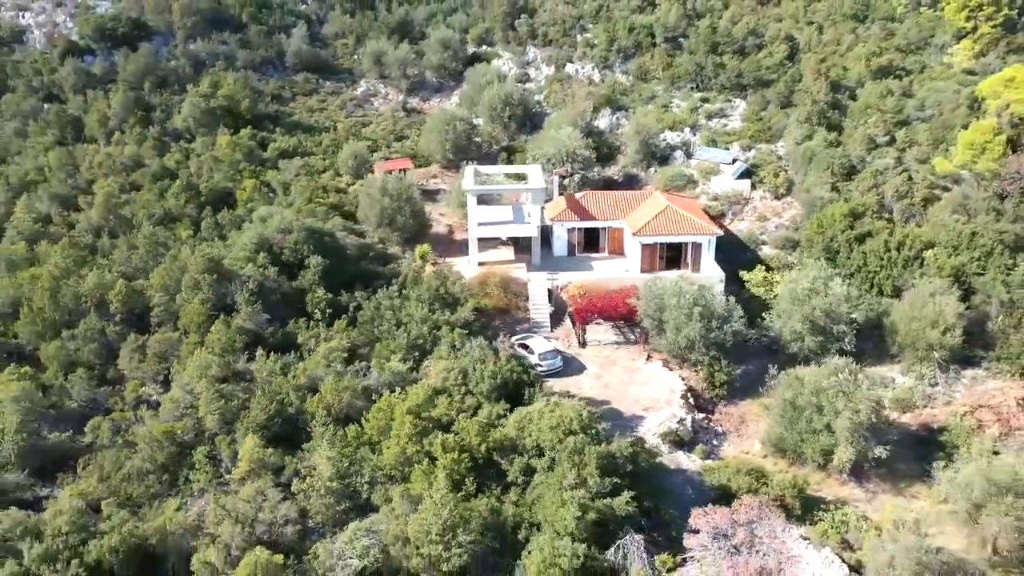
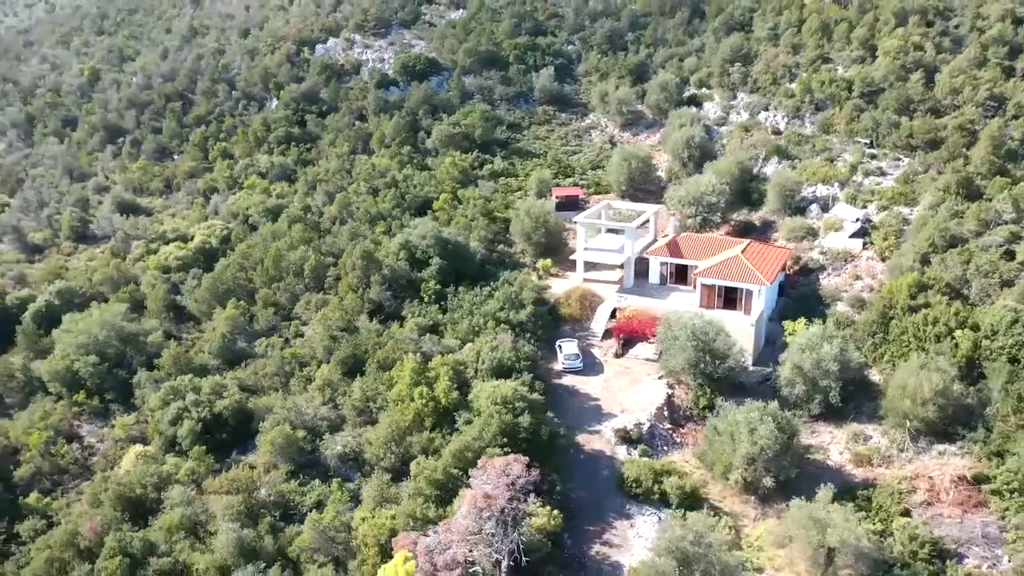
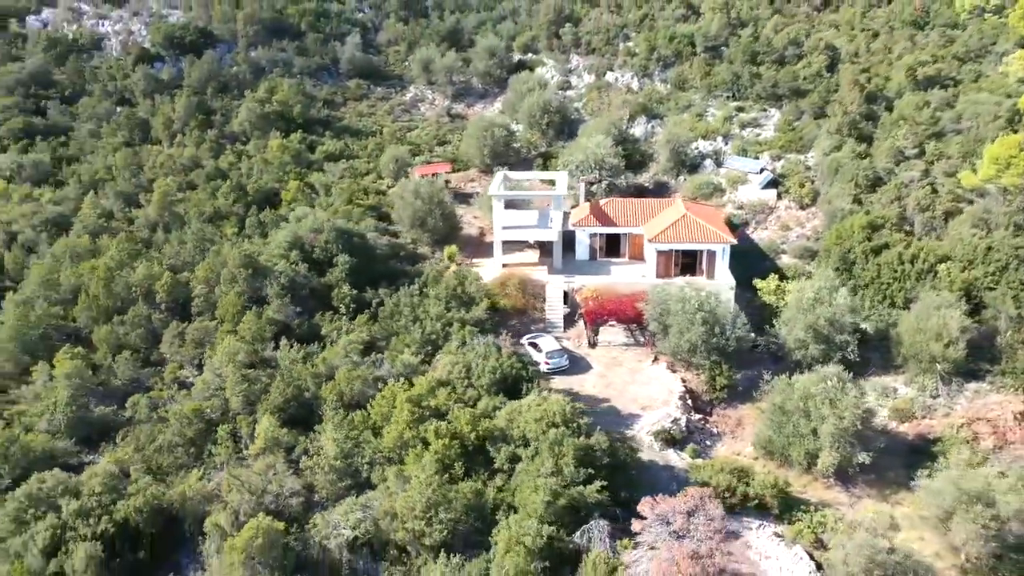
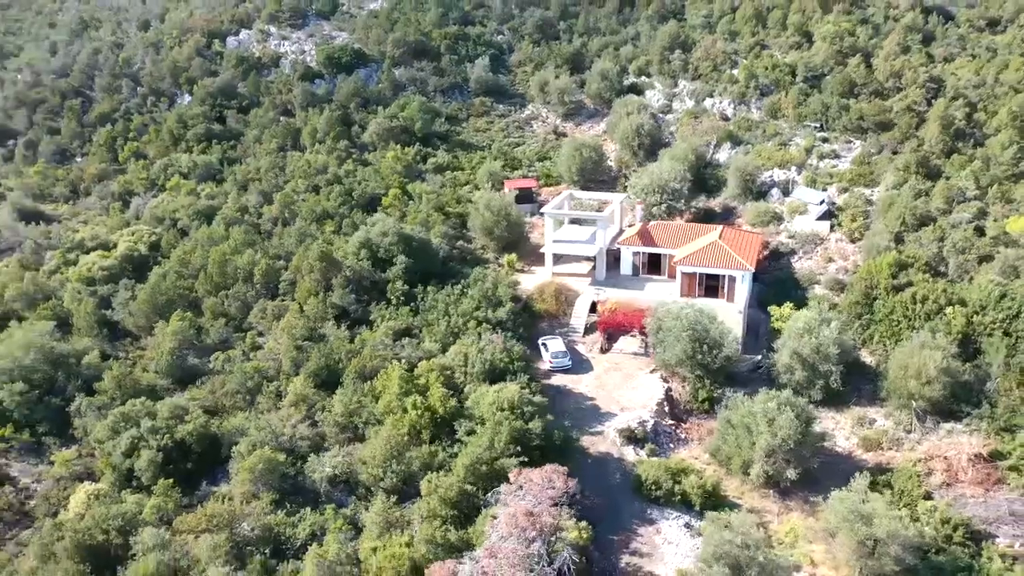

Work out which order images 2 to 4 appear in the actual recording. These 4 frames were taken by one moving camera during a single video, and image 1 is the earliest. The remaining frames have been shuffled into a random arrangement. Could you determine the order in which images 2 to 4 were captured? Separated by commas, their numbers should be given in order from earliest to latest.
3, 4, 2
